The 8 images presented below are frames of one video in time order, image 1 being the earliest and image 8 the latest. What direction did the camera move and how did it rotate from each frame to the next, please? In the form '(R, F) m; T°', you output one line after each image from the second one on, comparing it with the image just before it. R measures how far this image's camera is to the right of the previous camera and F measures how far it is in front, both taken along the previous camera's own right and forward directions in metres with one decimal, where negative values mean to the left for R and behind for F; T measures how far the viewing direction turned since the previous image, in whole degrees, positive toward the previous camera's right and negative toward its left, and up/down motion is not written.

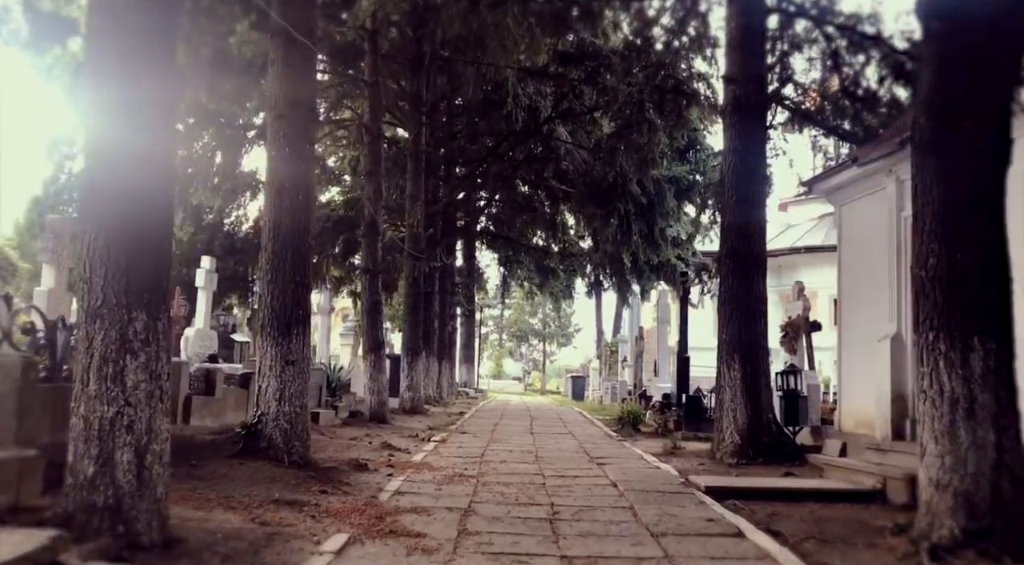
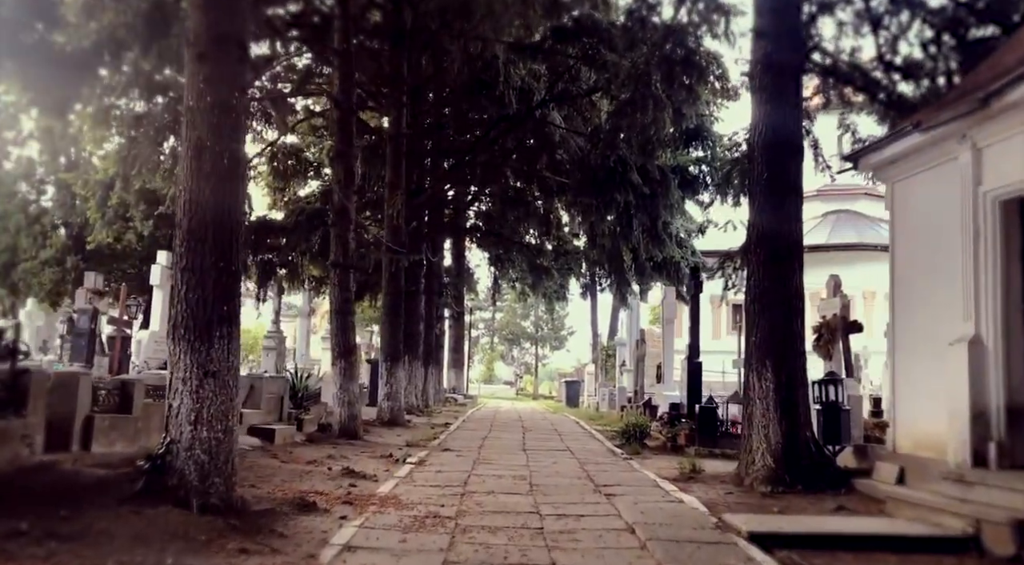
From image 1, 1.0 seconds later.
(0.0, +1.5) m; +1°
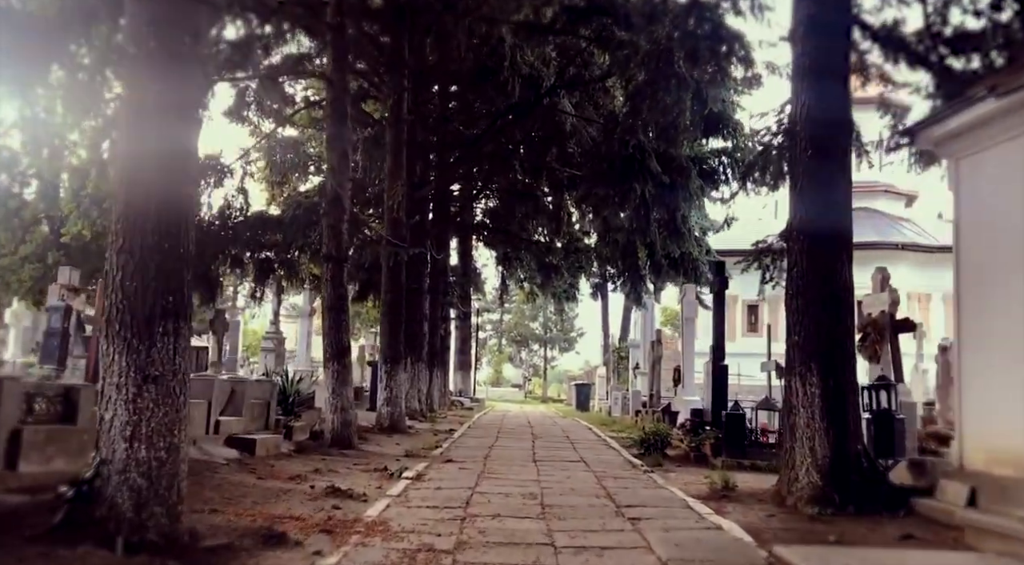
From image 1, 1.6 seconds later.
(0.0, +1.0) m; -1°
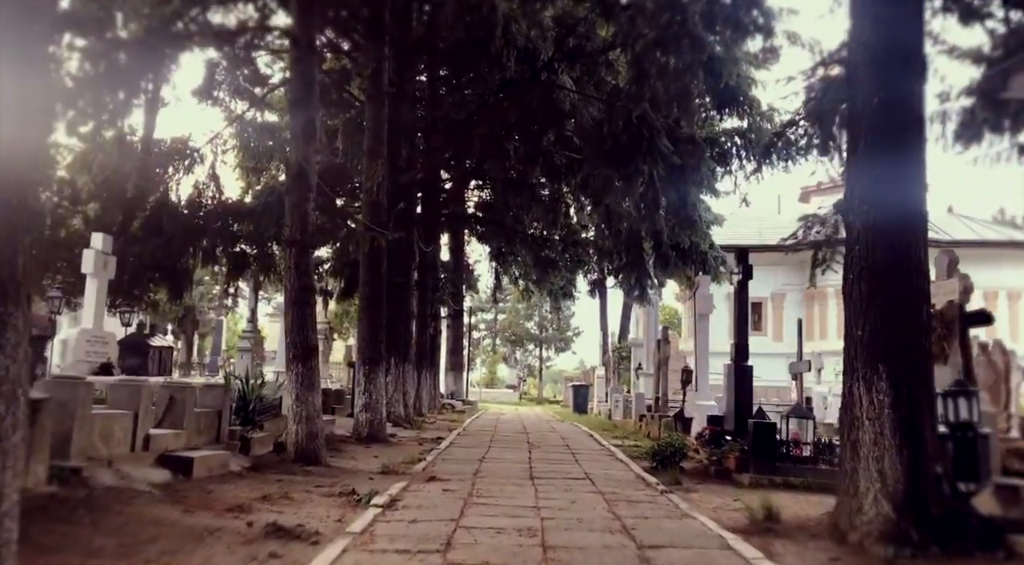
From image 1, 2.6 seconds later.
(0.0, +1.4) m; 0°
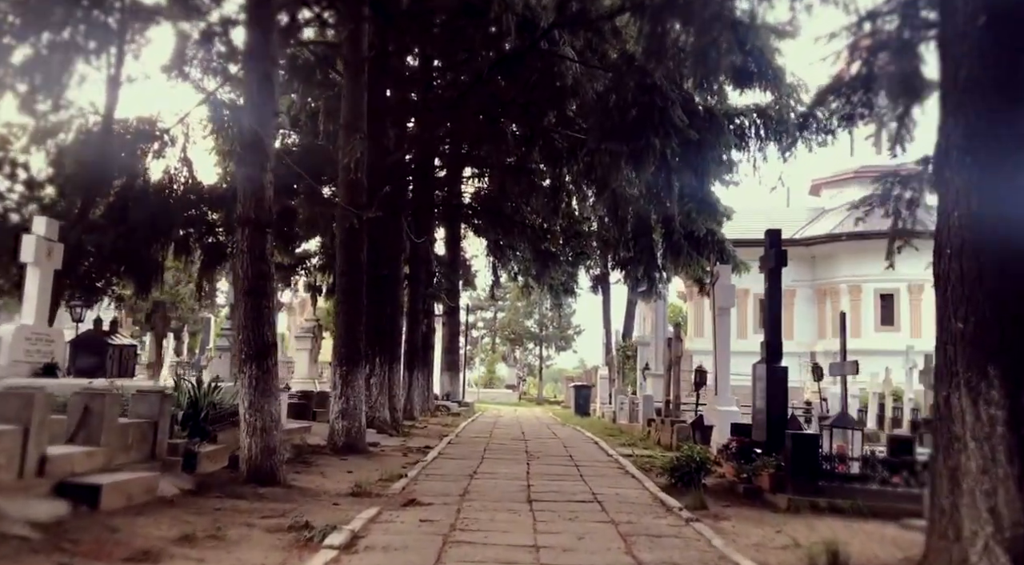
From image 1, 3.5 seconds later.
(+0.1, +1.4) m; 0°
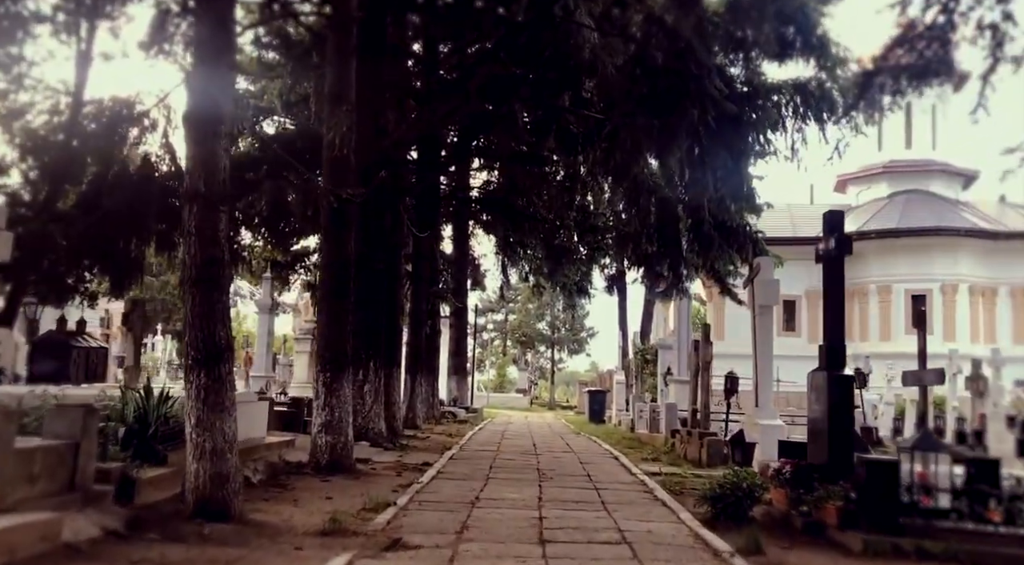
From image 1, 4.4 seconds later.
(0.0, +1.4) m; -1°
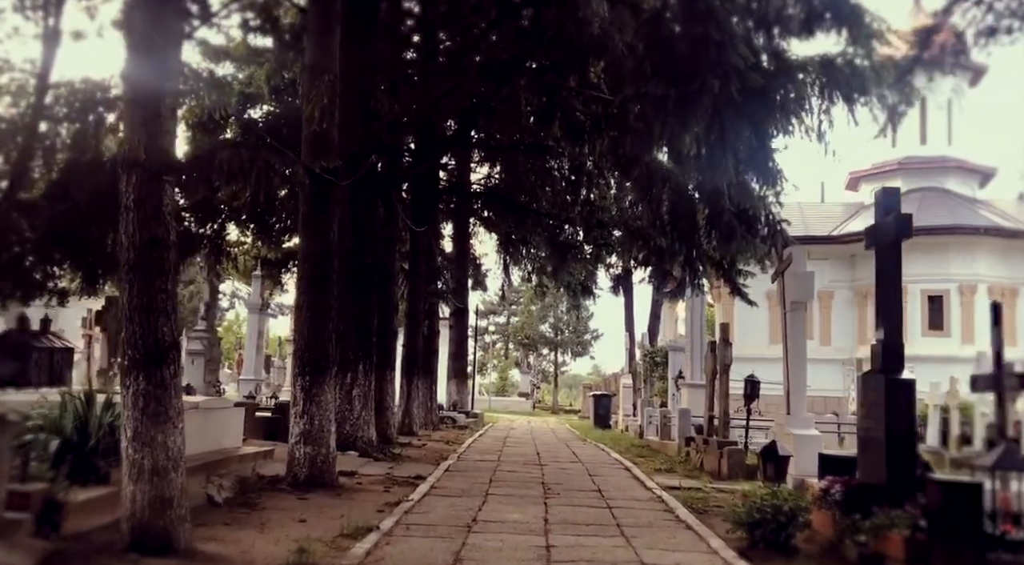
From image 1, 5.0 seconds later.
(0.0, +1.0) m; 0°
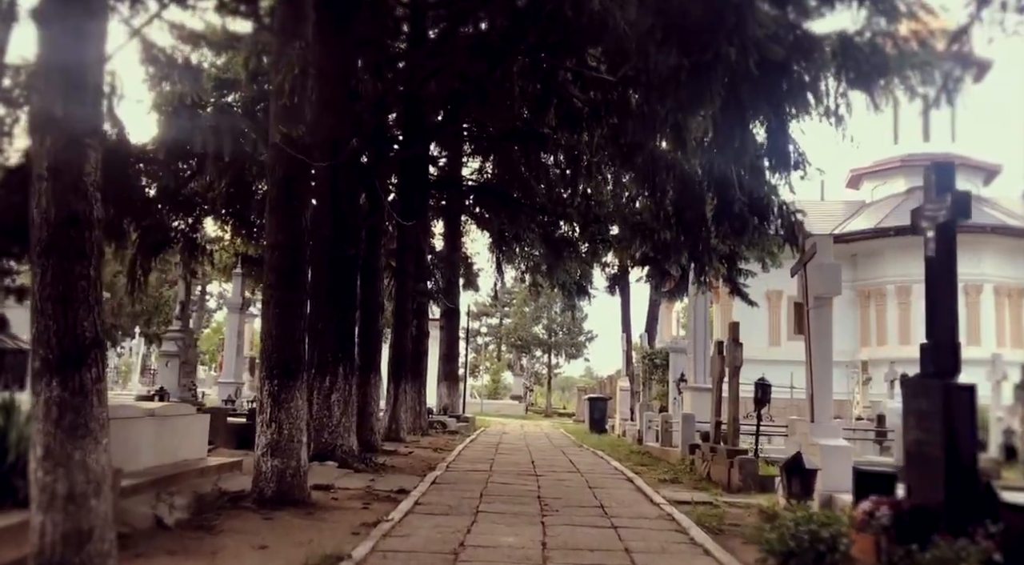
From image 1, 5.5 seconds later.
(0.0, +0.9) m; +1°
